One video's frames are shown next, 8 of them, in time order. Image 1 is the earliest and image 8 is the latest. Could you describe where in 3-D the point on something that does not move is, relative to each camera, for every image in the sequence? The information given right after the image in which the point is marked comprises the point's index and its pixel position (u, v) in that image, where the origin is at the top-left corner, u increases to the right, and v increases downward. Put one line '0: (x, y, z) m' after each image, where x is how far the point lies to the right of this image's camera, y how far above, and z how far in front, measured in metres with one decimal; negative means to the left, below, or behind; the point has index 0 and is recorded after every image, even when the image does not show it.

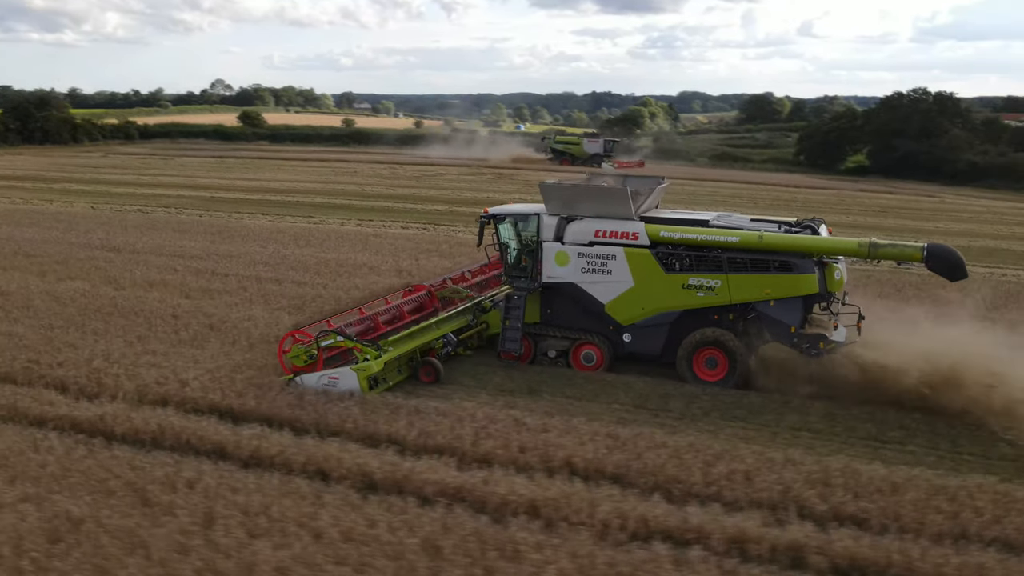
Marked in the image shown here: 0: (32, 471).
0: (-2.9, -1.1, +5.8) m
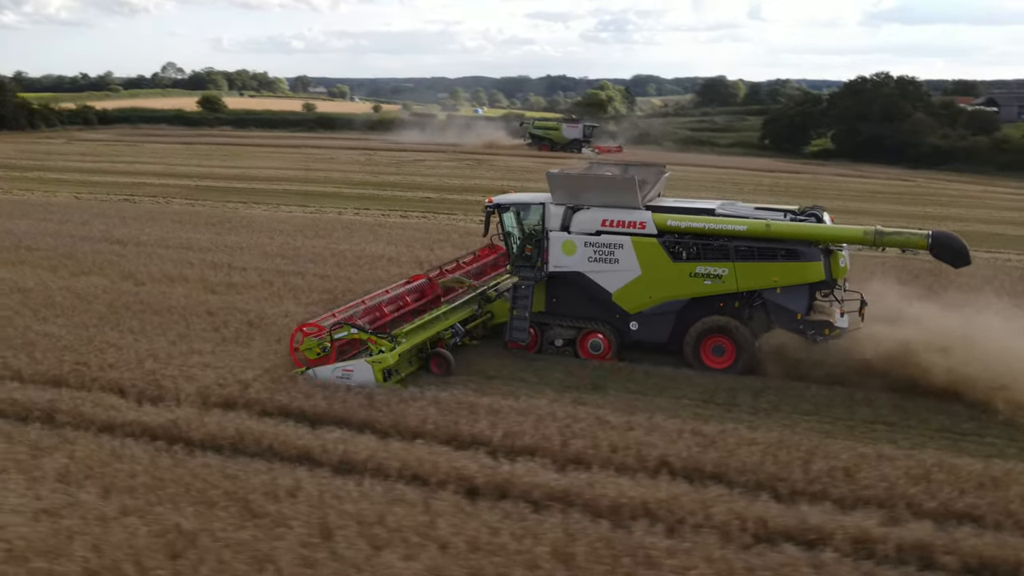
0: (-2.3, -1.2, +5.6) m
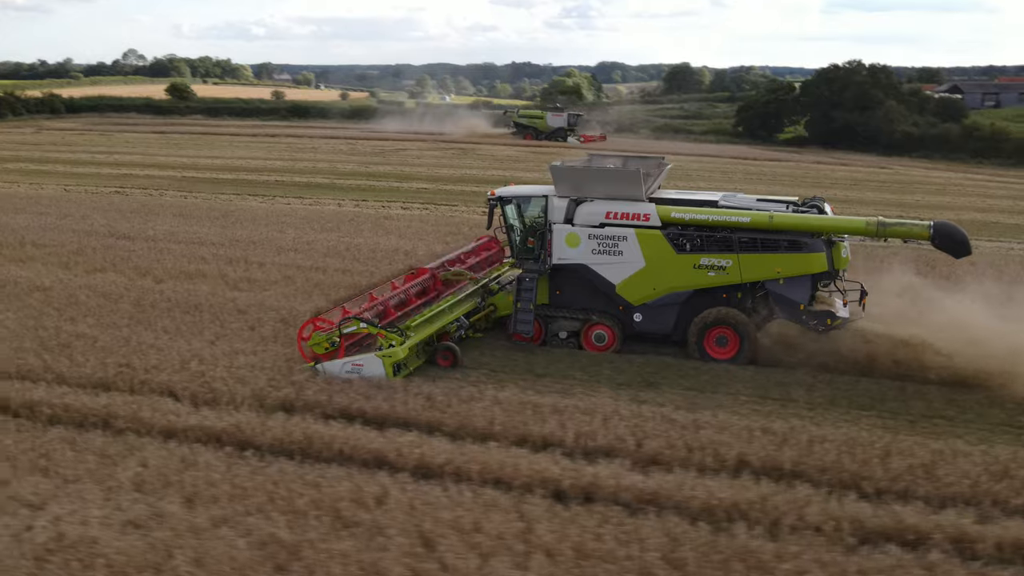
0: (-1.8, -1.2, +5.5) m
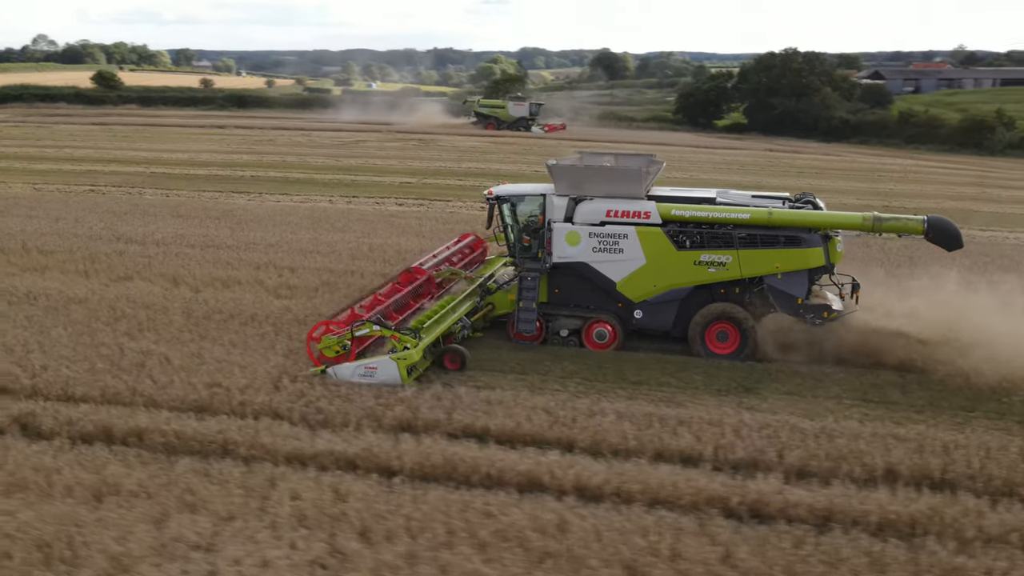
0: (-0.7, -1.3, +5.2) m
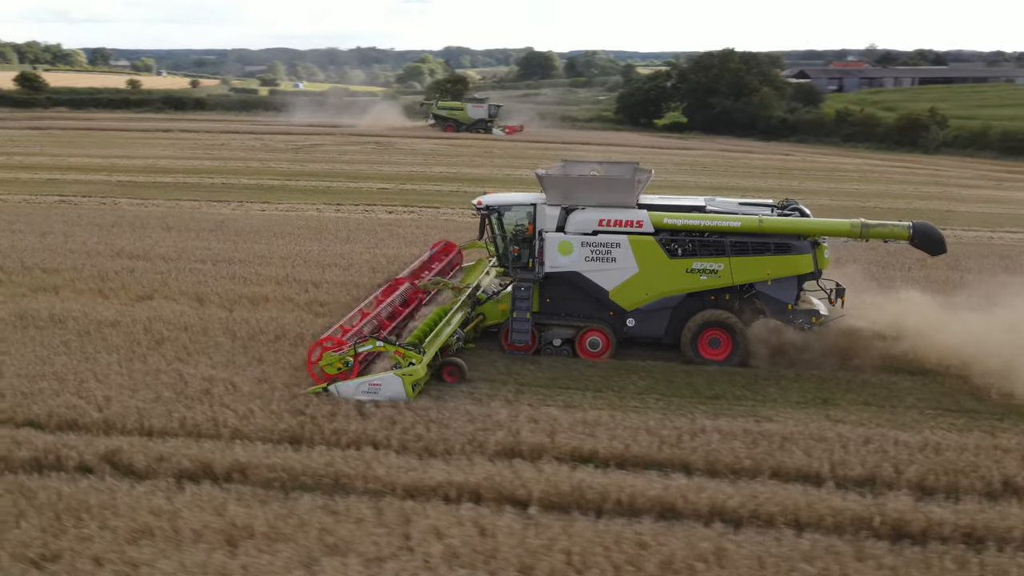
0: (+0.1, -1.5, +5.1) m
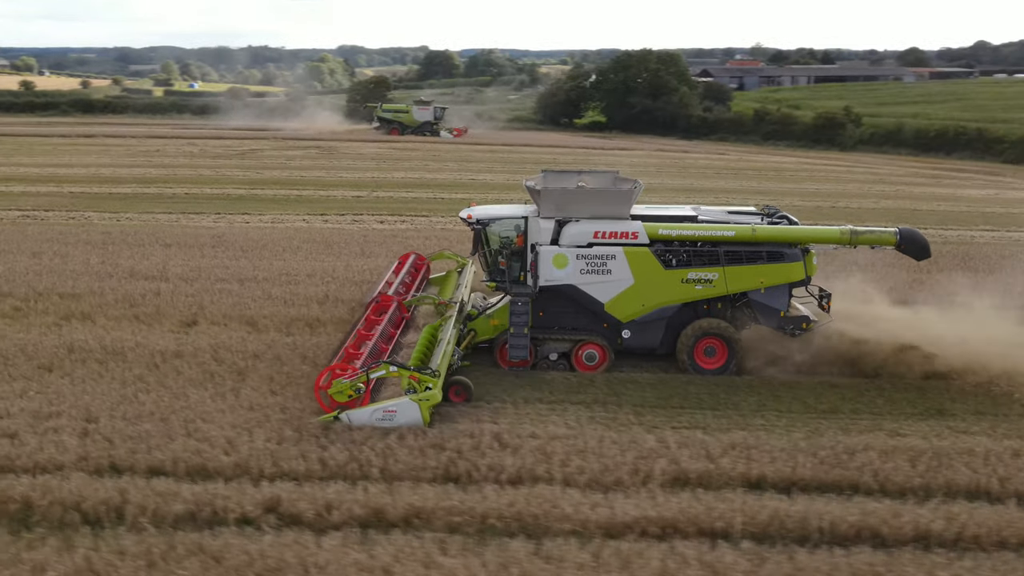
0: (+1.5, -1.6, +4.9) m
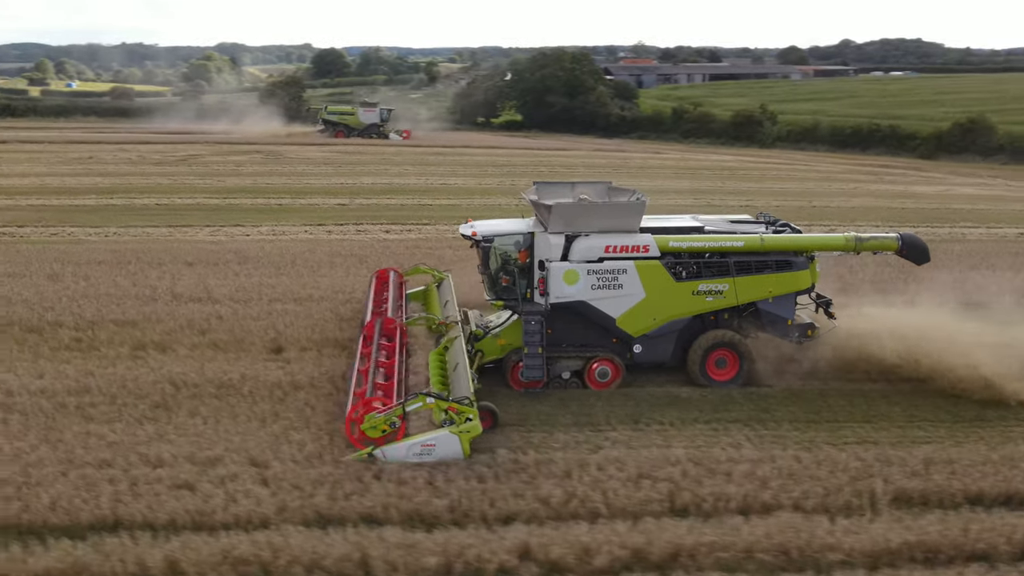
0: (+3.1, -1.7, +4.9) m
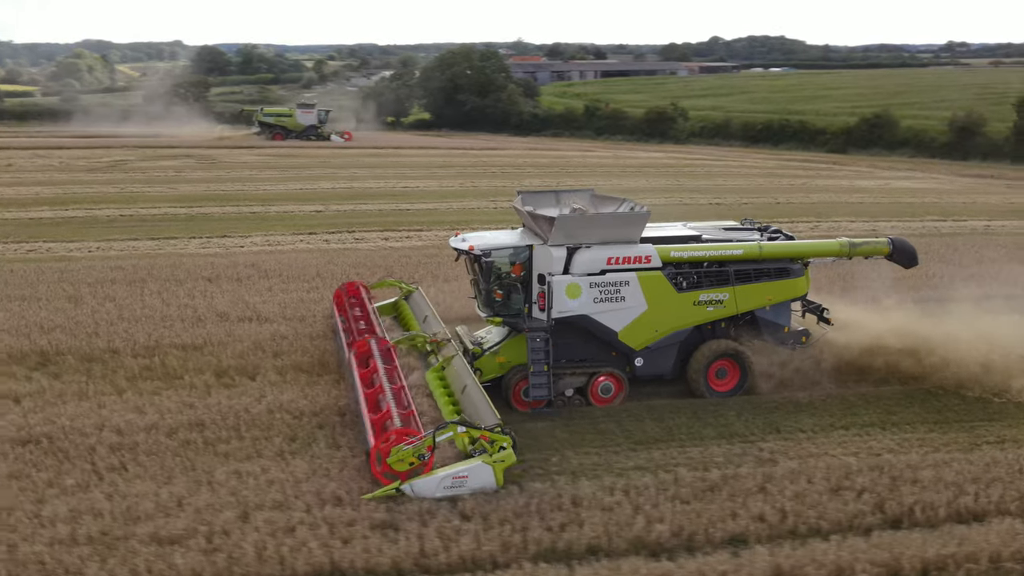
0: (+4.7, -1.8, +5.1) m
